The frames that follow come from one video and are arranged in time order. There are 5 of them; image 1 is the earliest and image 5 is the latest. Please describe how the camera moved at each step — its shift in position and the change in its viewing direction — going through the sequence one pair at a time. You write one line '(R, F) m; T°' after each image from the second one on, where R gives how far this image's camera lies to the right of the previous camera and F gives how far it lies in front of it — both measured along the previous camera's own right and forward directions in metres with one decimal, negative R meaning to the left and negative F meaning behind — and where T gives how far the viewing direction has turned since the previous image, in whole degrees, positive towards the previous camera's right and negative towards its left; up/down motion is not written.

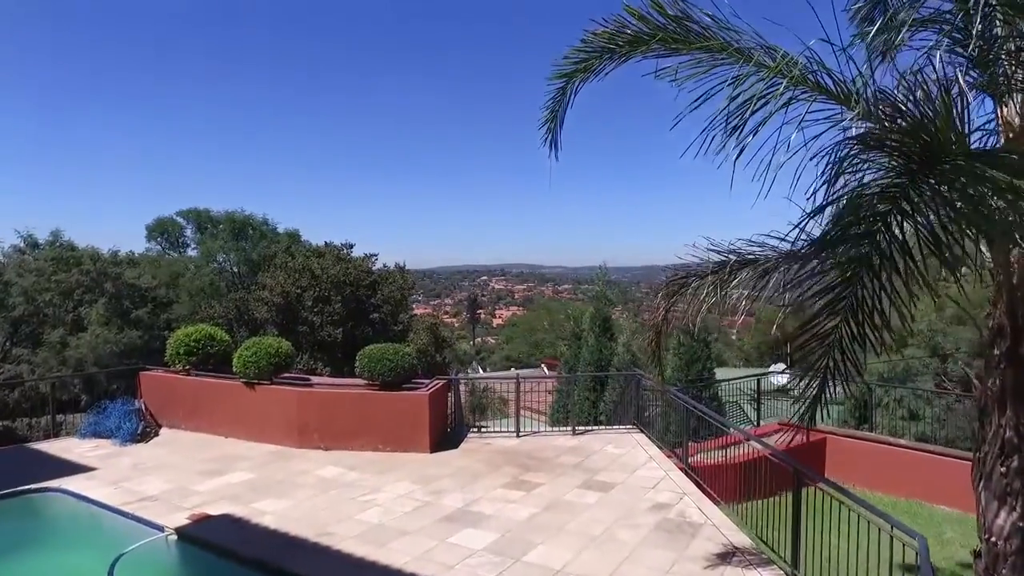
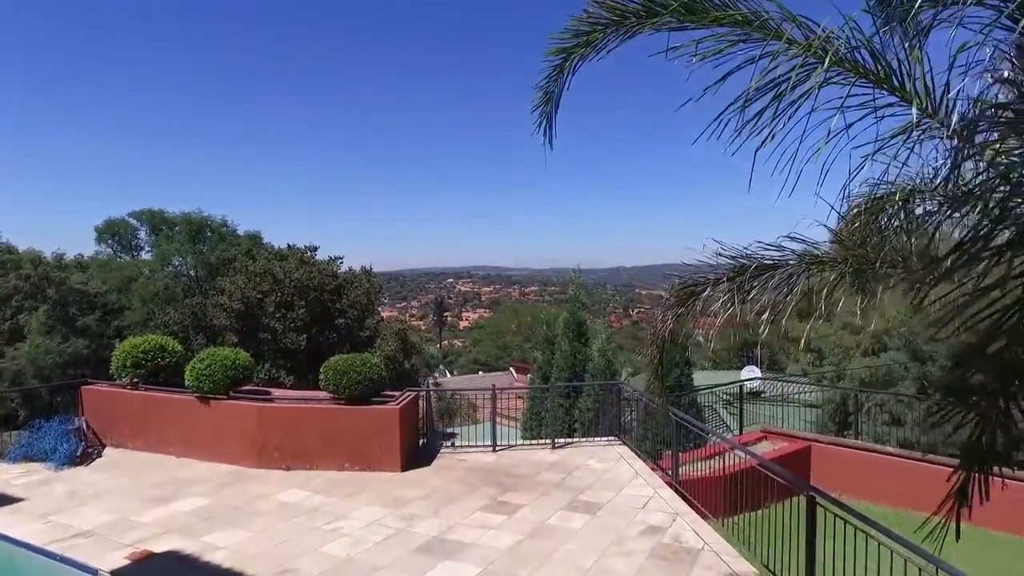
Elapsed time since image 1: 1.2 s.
(-0.1, +0.4) m; +3°
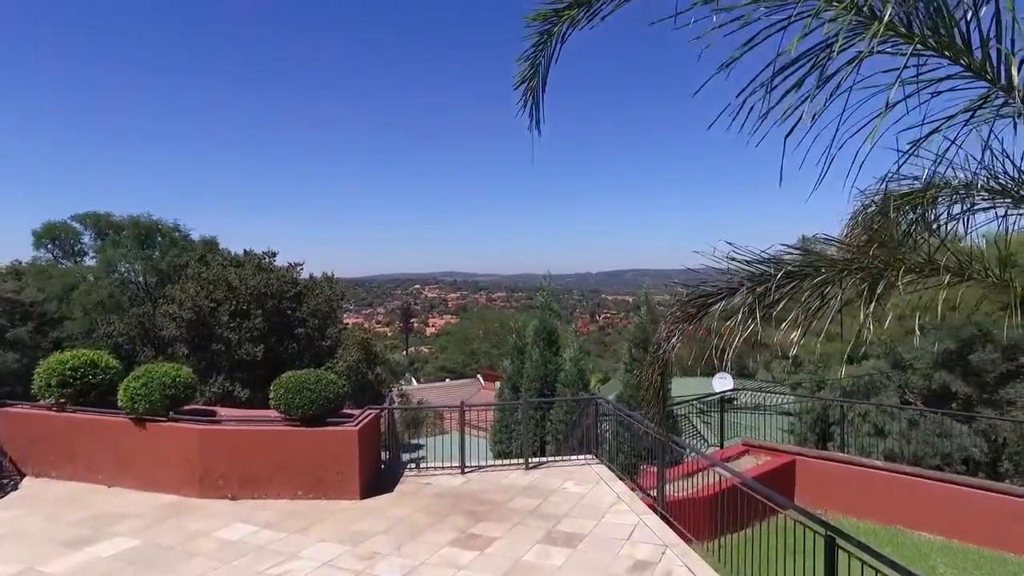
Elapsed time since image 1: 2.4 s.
(0.0, +0.5) m; +3°
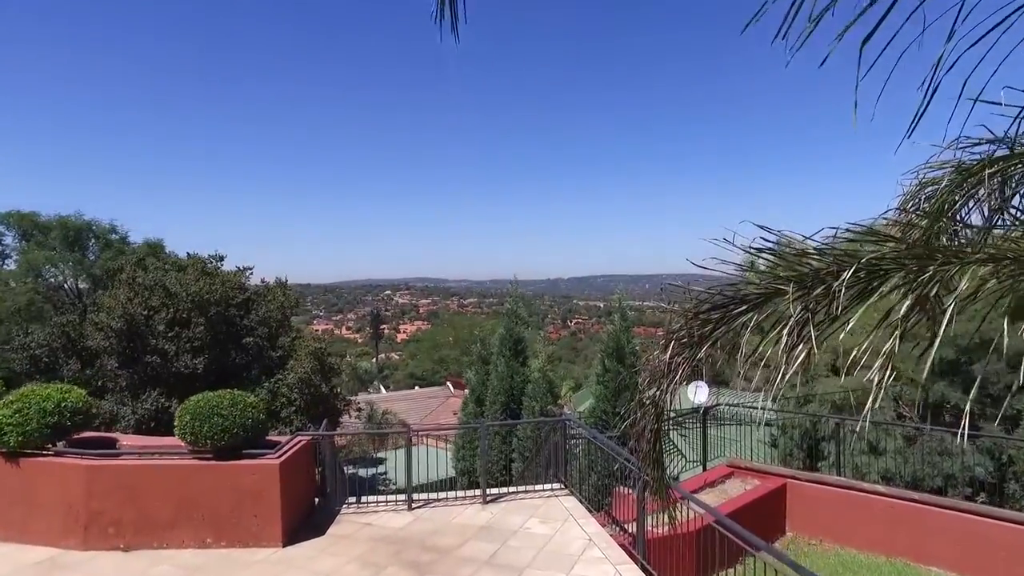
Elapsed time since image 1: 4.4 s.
(+0.1, +0.9) m; +3°
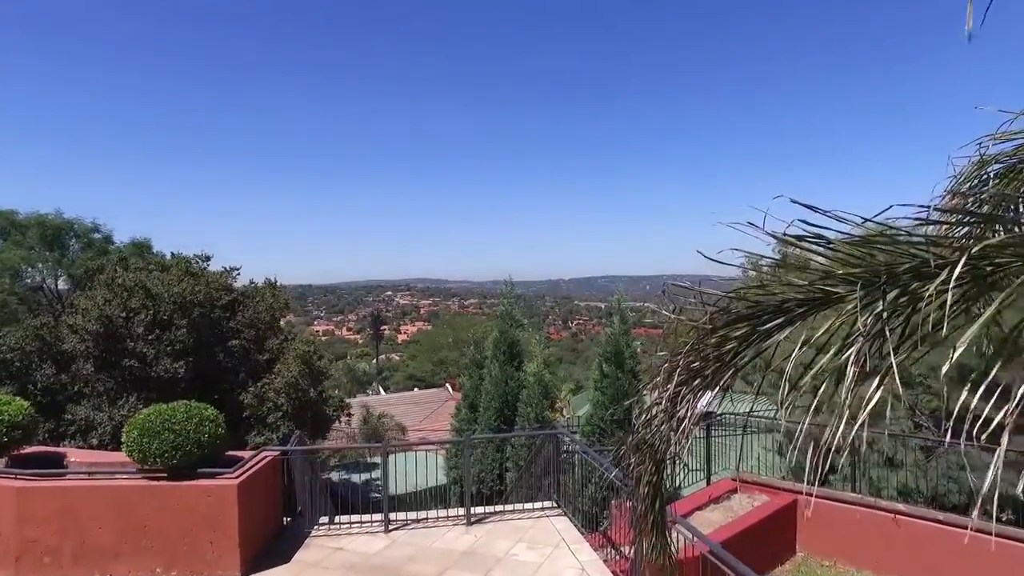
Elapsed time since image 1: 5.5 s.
(+0.1, +0.5) m; 0°
